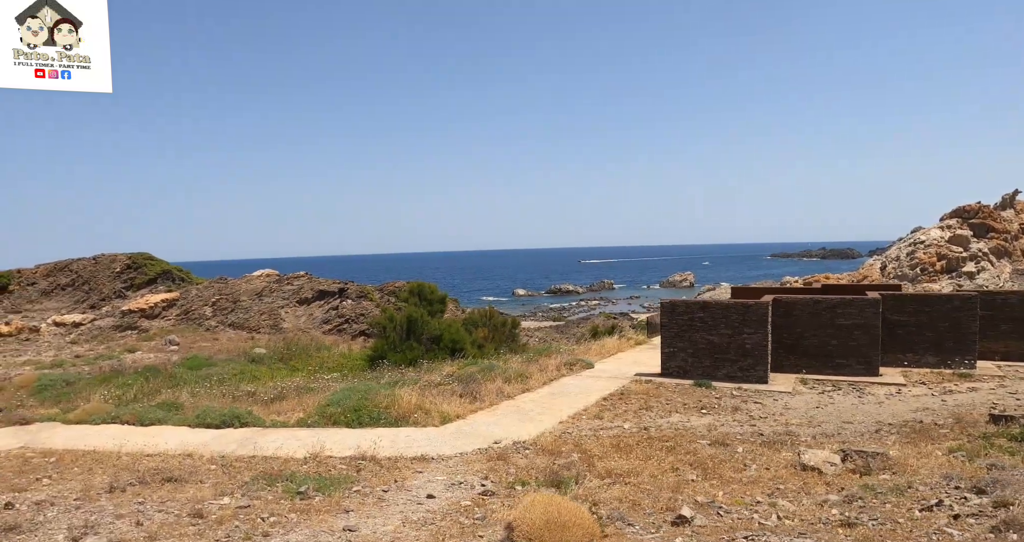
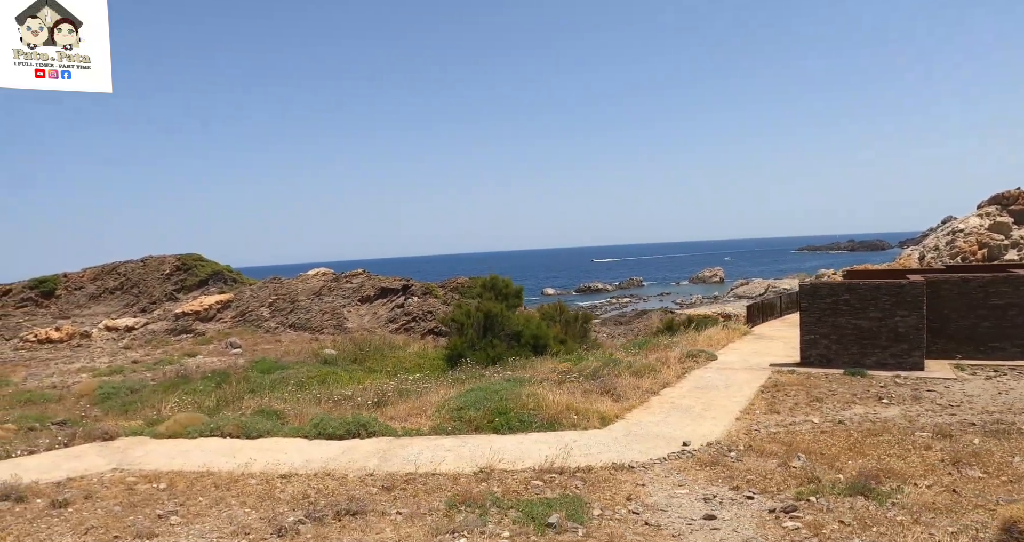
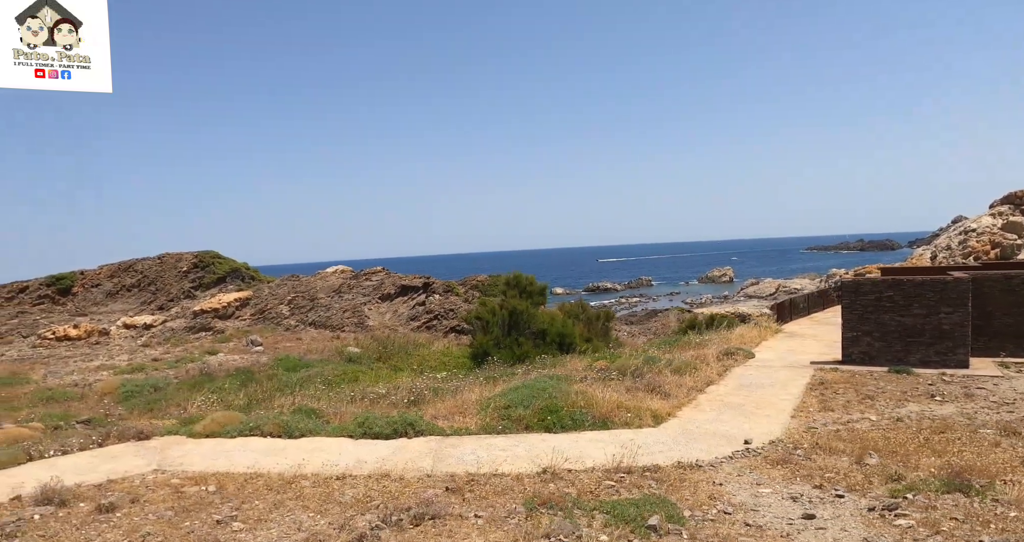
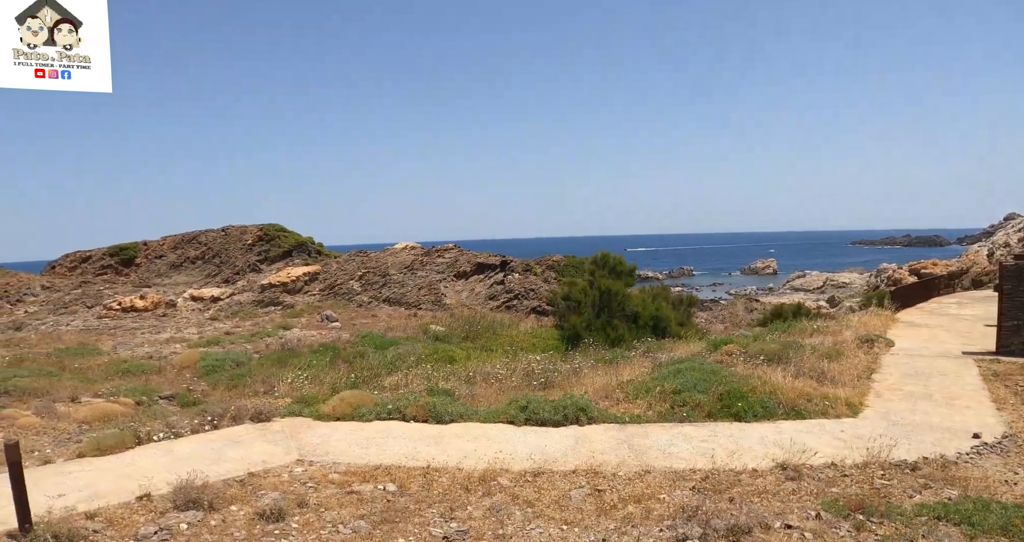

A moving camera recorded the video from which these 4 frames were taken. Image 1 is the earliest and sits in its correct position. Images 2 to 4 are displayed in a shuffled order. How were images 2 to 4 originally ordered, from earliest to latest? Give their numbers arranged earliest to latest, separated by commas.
2, 3, 4
